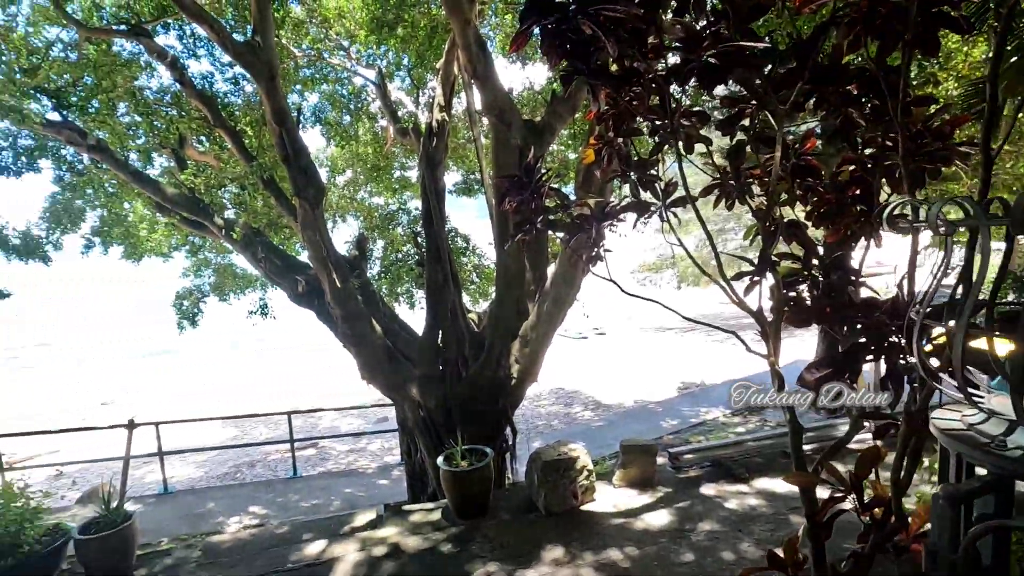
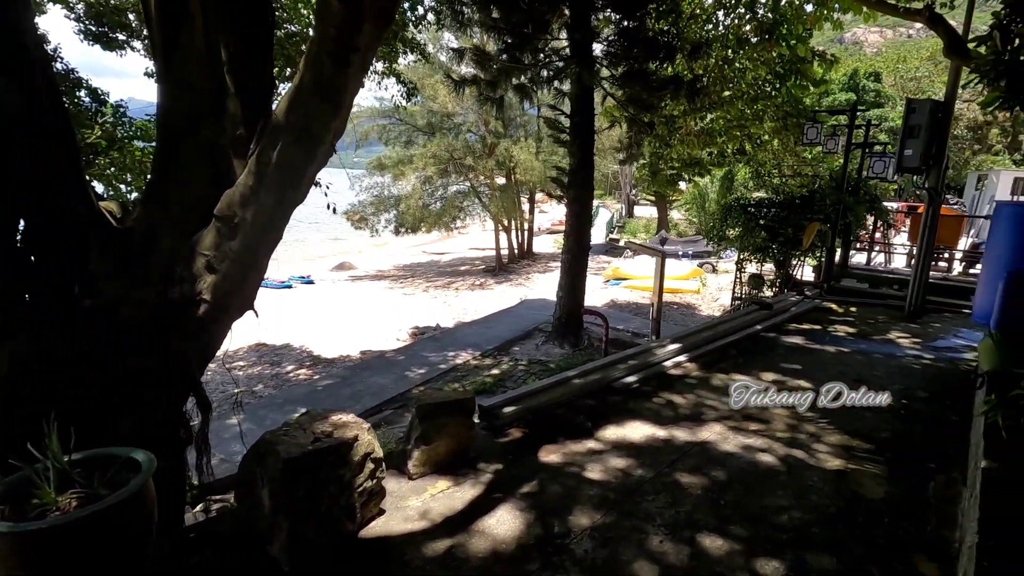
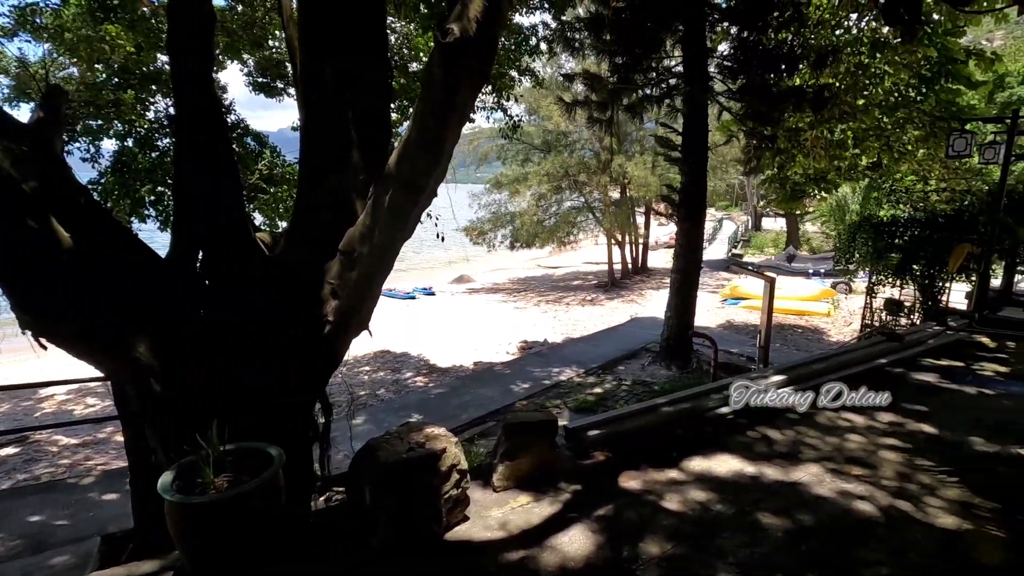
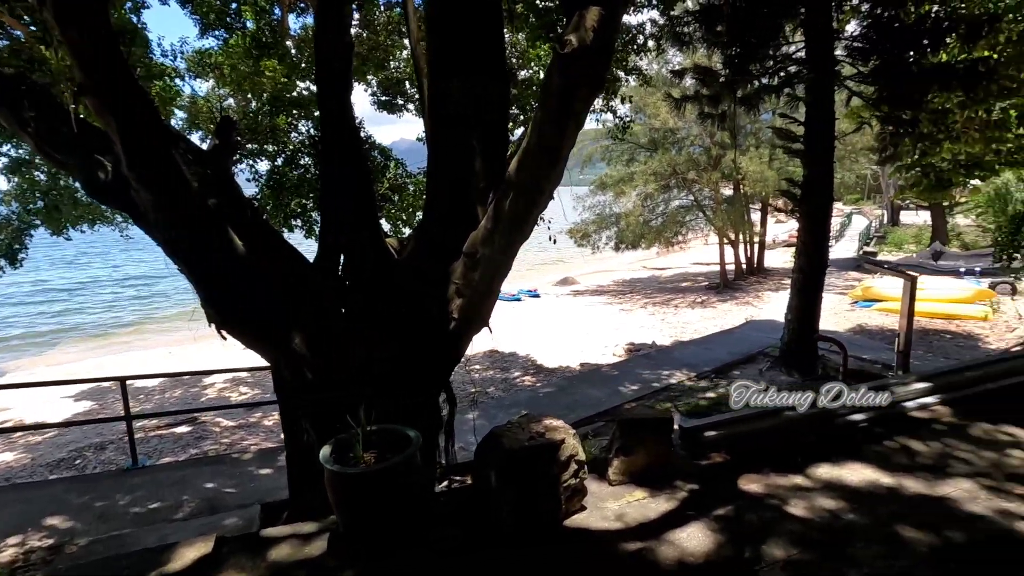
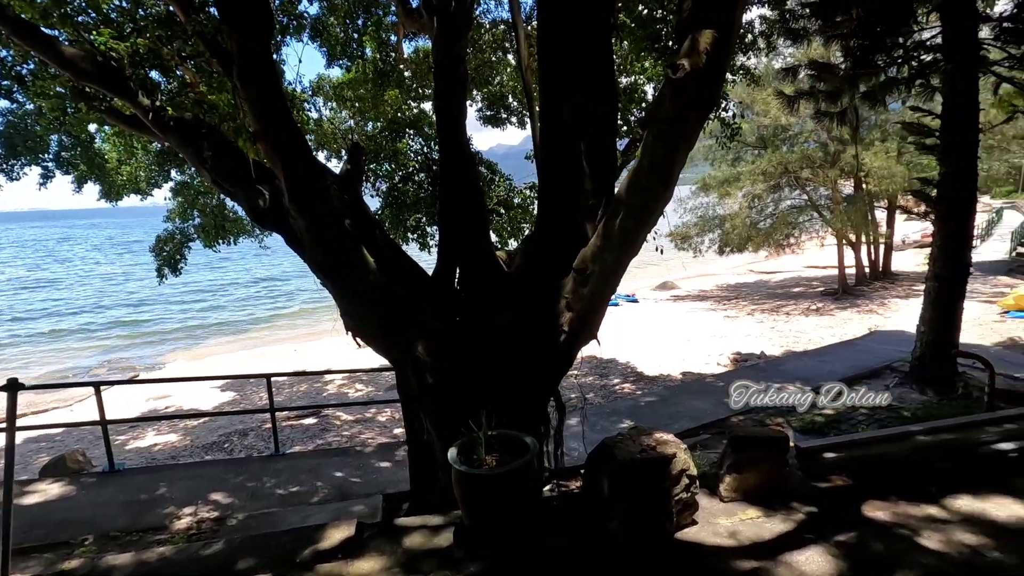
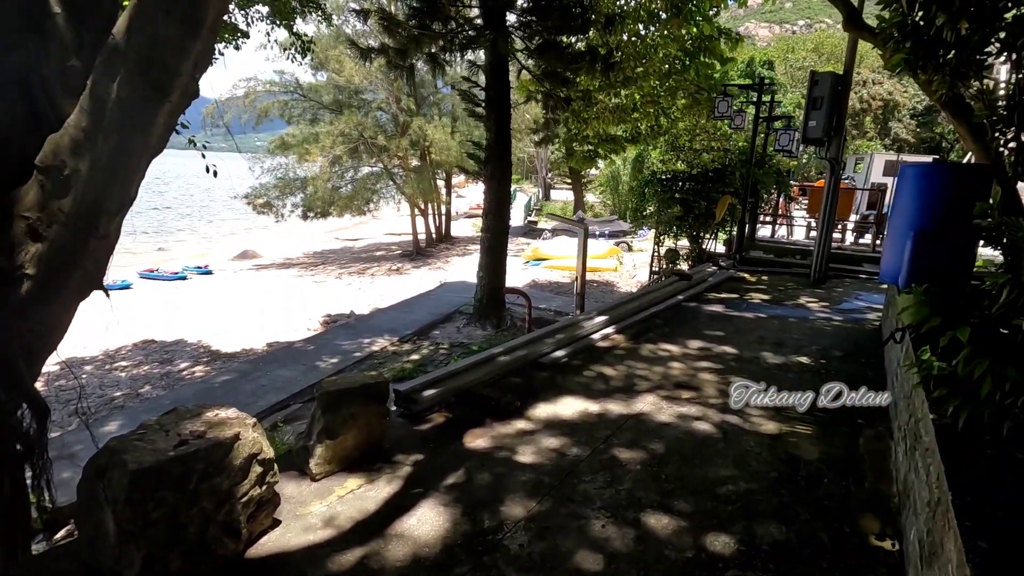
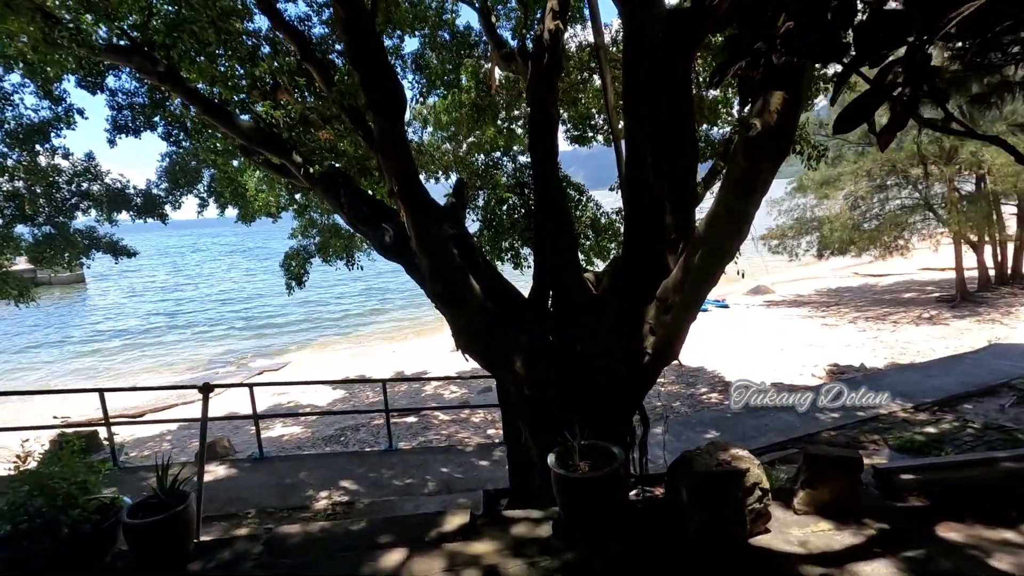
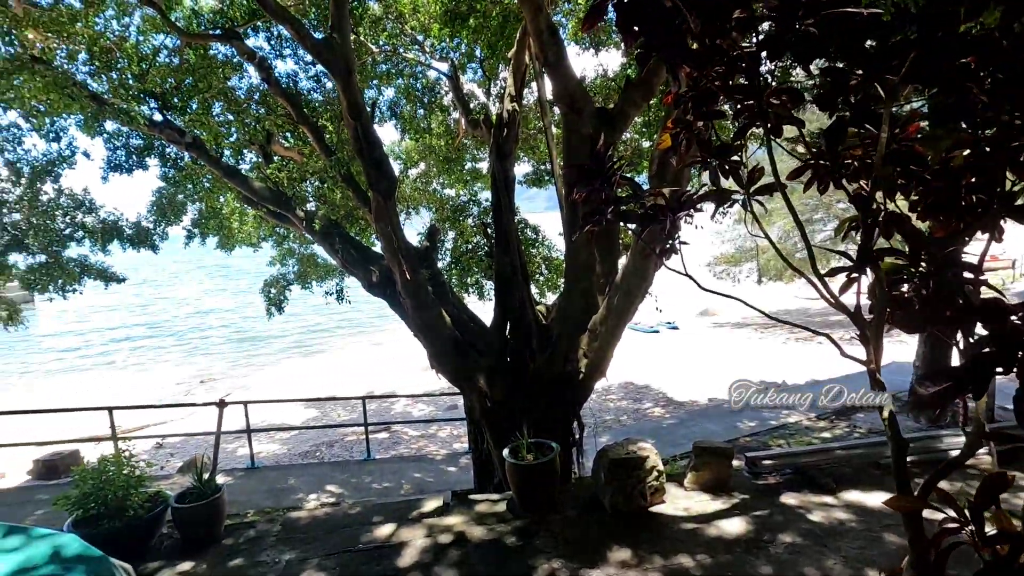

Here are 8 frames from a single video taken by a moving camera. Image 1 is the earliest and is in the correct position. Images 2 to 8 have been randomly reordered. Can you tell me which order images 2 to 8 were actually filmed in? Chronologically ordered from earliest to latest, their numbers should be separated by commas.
8, 7, 5, 4, 3, 2, 6
